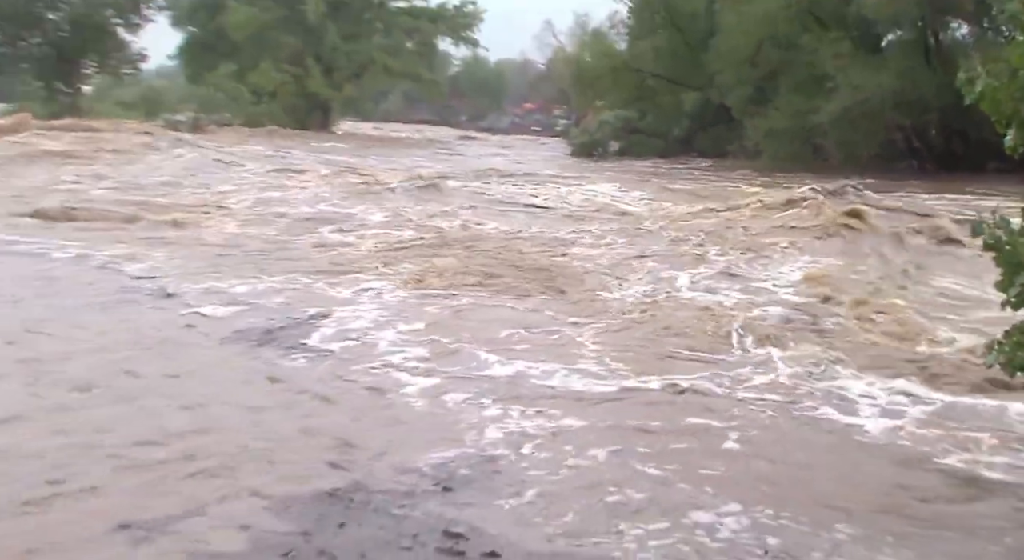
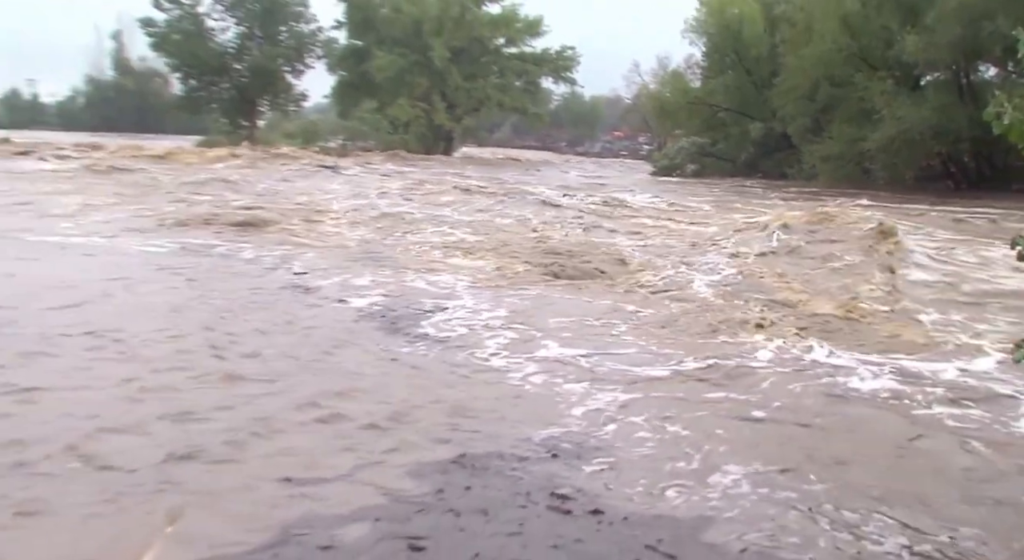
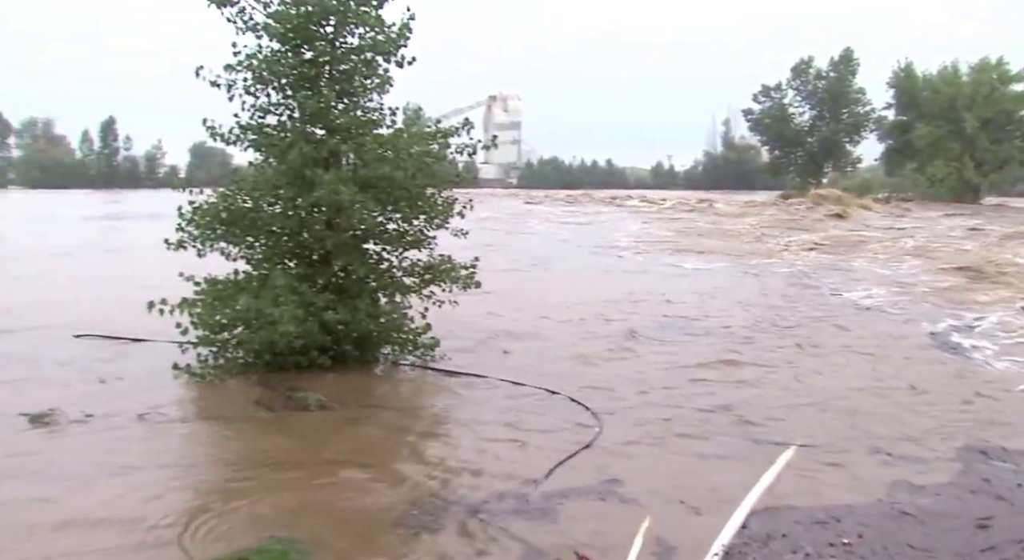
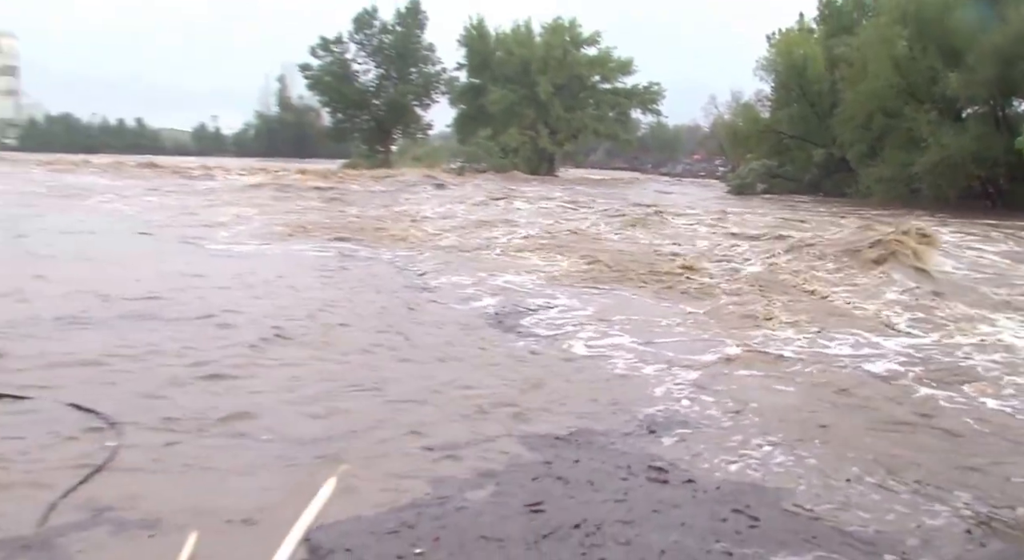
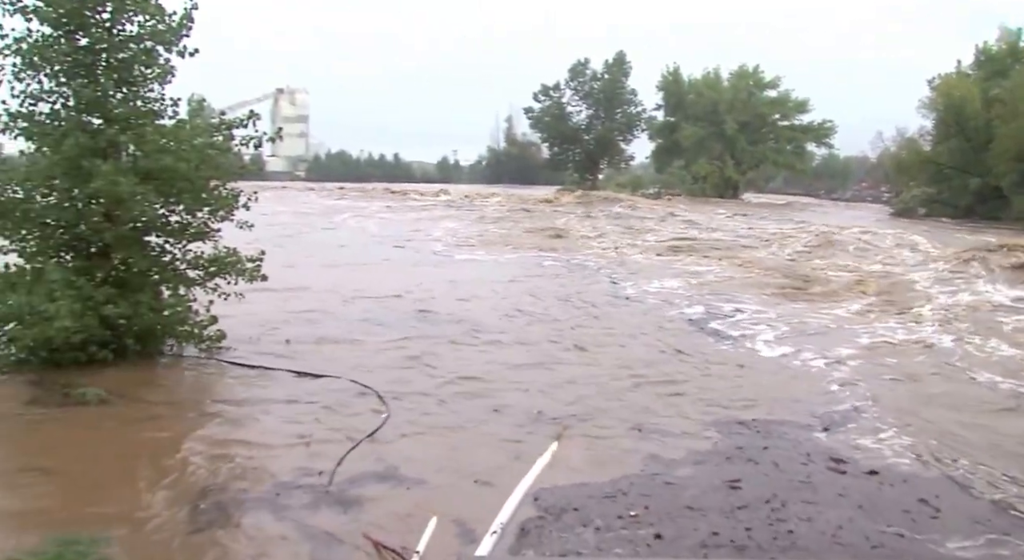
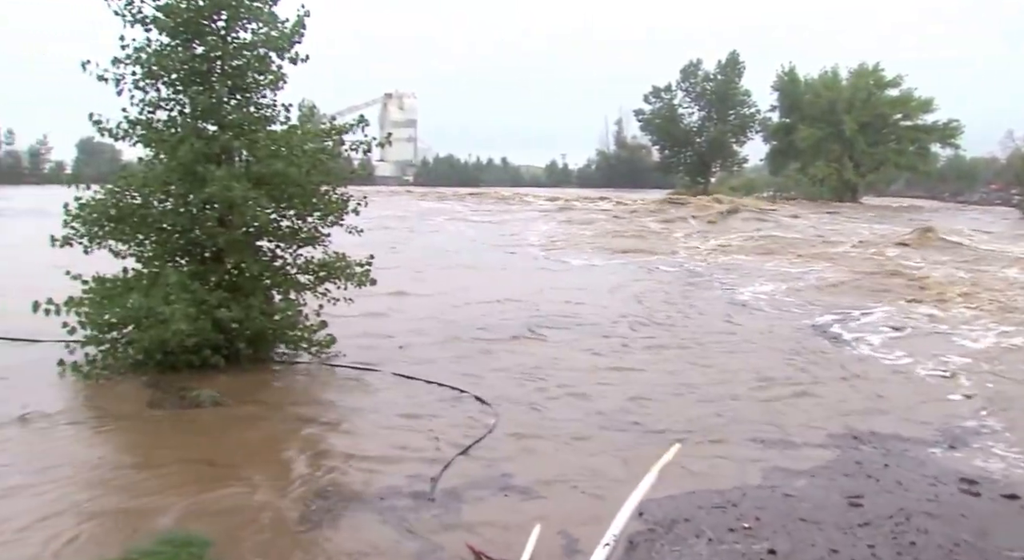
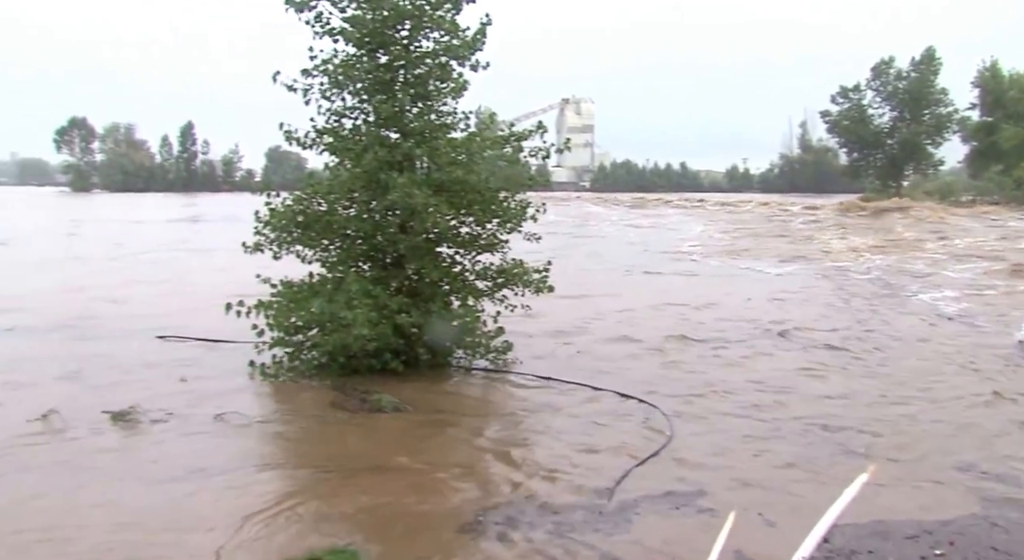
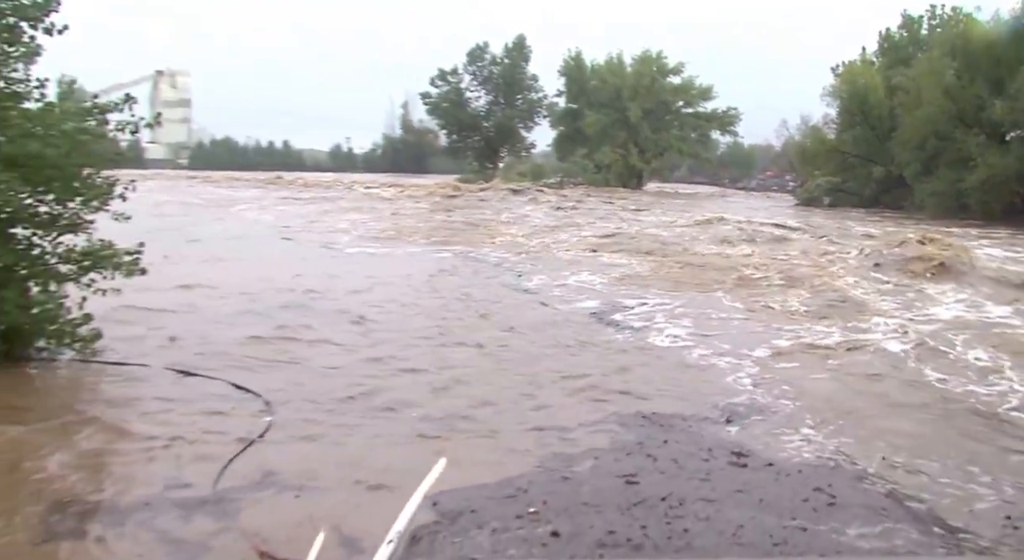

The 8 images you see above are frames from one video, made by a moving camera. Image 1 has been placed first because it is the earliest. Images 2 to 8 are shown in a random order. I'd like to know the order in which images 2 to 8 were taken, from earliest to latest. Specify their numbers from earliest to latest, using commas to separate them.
2, 4, 8, 5, 6, 3, 7
